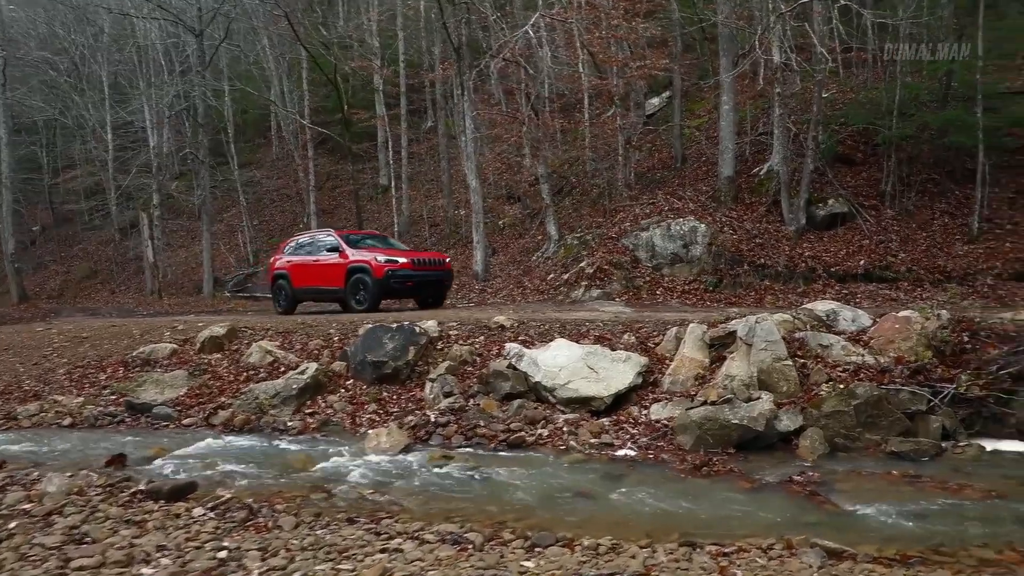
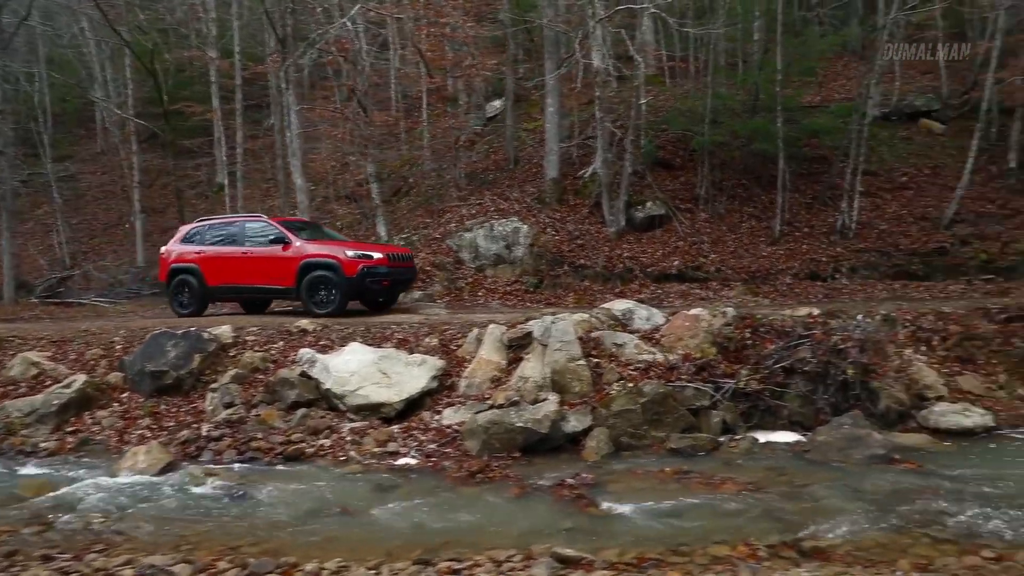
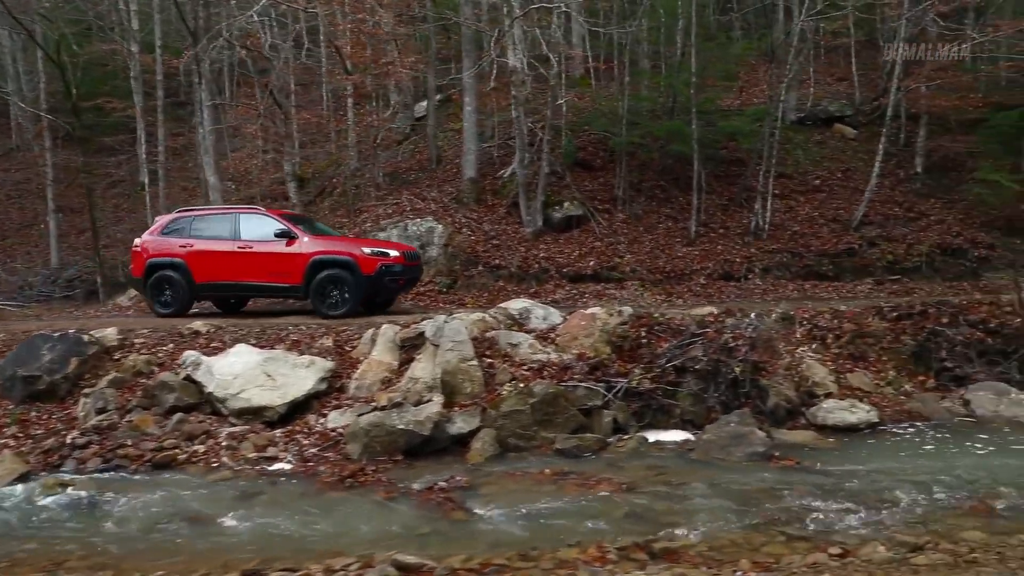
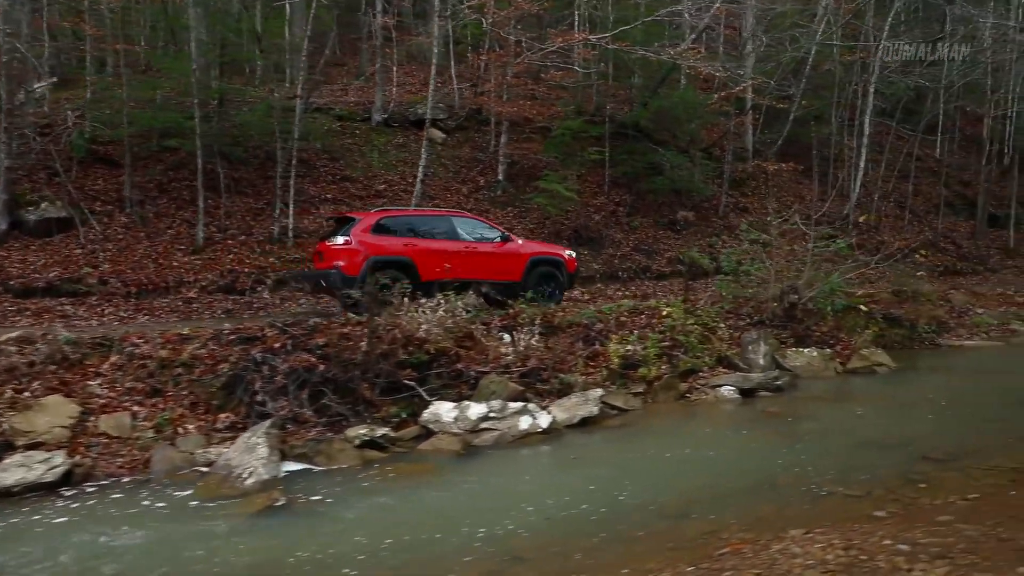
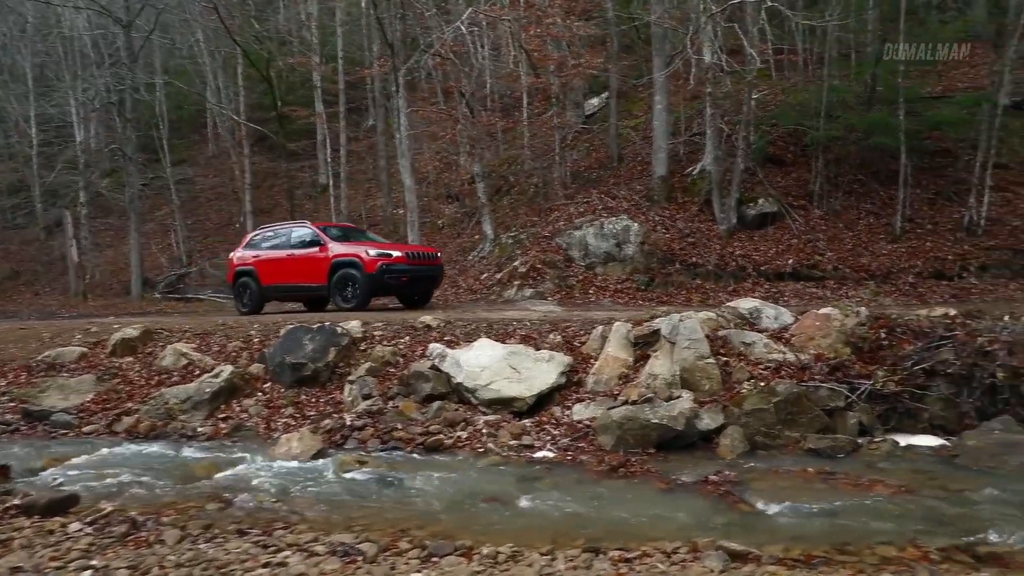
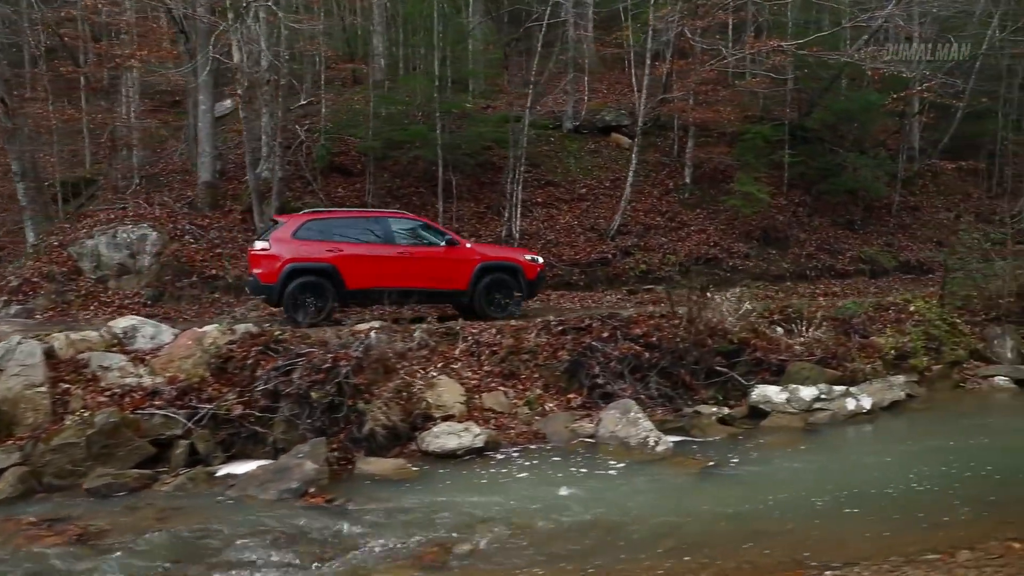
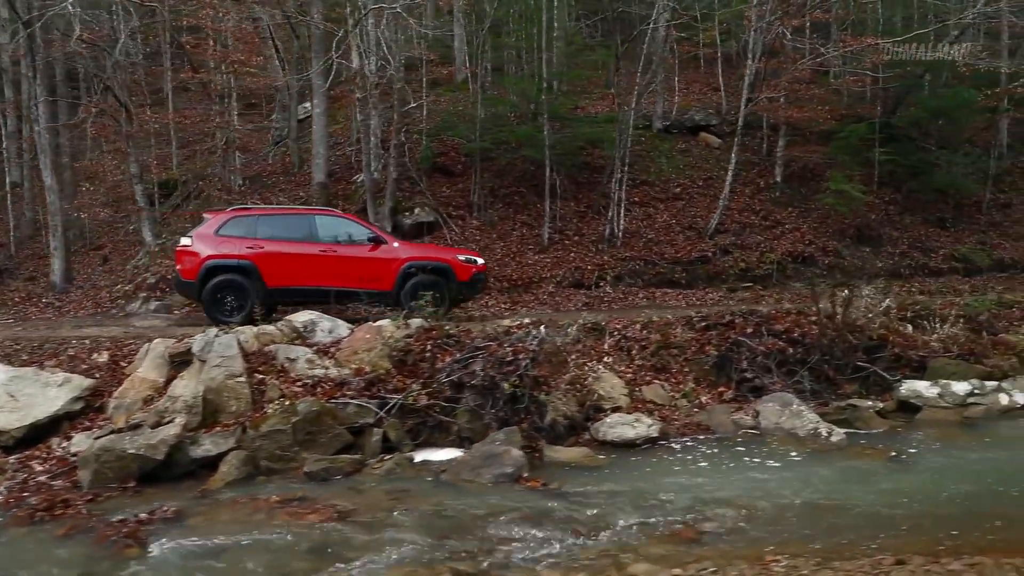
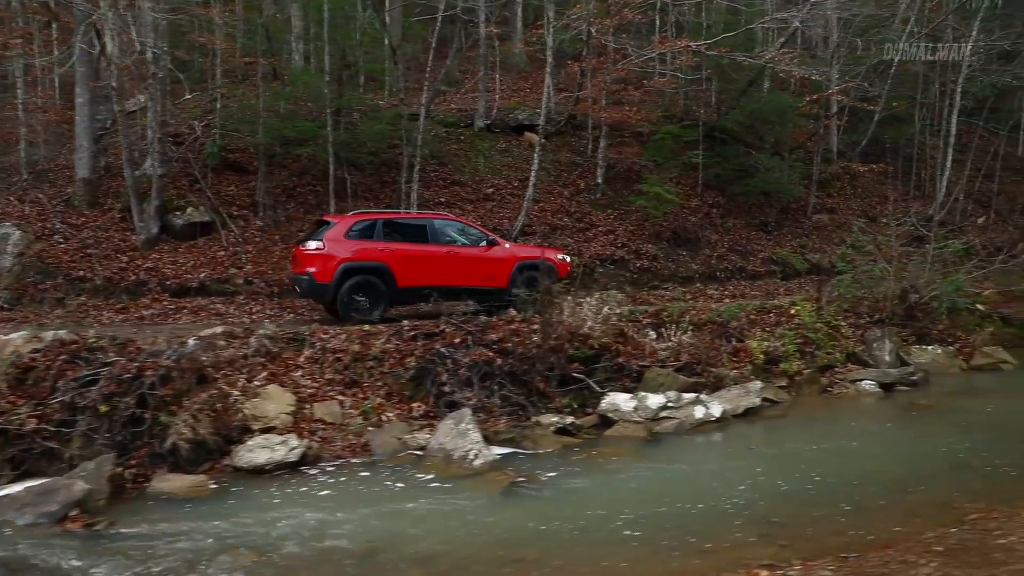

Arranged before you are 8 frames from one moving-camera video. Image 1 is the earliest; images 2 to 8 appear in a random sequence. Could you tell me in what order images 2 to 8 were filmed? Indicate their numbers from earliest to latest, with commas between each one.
5, 2, 3, 7, 6, 8, 4
